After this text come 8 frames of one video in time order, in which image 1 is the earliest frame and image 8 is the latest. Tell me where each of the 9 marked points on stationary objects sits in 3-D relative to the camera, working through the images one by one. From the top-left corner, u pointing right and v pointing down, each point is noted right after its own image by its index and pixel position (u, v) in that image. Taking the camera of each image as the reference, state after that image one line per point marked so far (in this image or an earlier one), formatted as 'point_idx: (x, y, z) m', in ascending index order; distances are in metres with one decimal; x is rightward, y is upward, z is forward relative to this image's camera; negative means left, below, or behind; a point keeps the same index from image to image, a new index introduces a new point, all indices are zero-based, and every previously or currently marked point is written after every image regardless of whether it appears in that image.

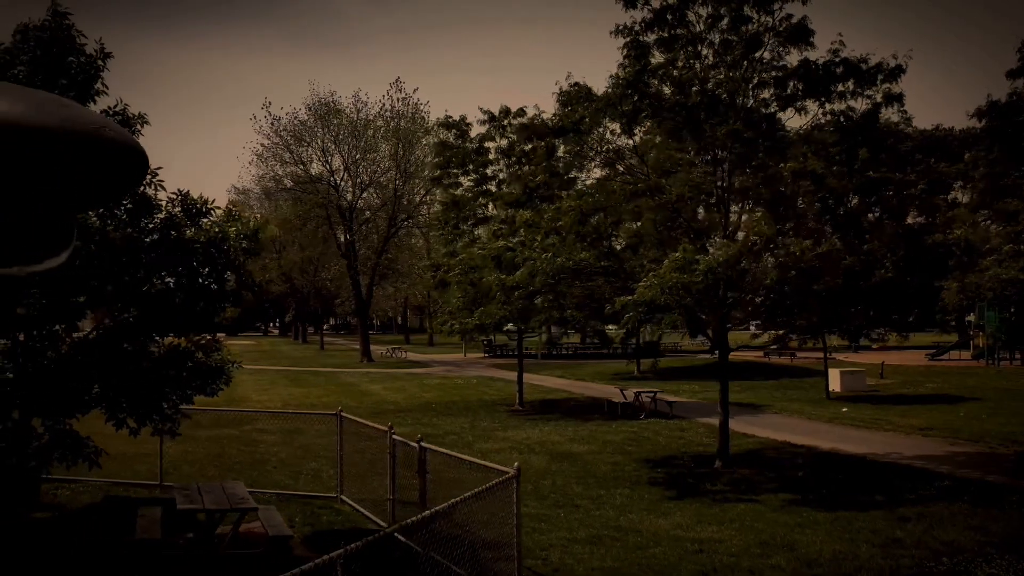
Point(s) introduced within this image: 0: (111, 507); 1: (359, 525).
0: (-5.1, -2.9, +10.0) m
1: (-2.0, -3.2, +10.5) m
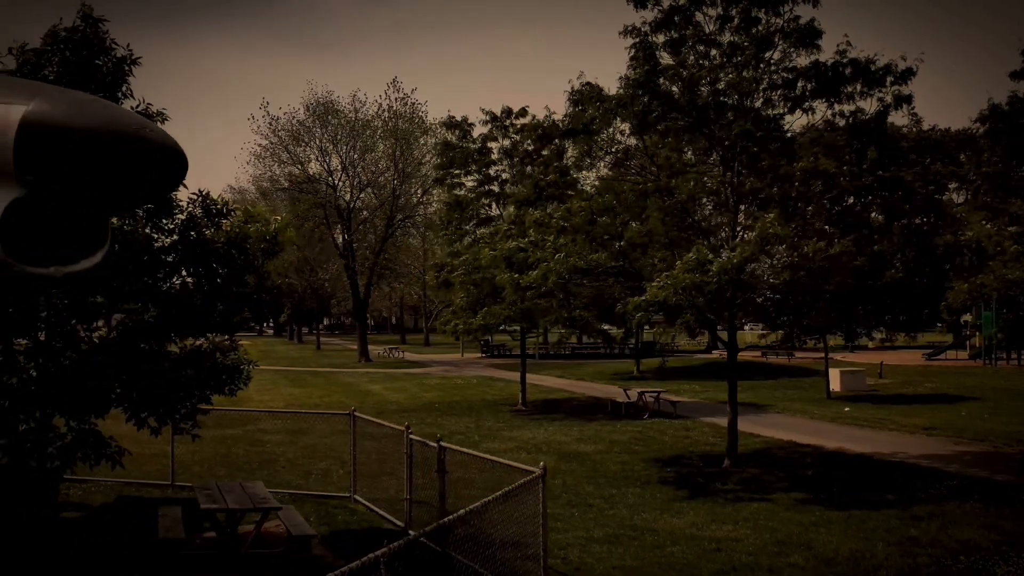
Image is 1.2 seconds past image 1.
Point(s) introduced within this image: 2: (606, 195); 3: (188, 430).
0: (-4.8, -2.9, +10.0) m
1: (-1.8, -3.2, +10.5) m
2: (+1.7, +1.7, +14.4) m
3: (-3.8, -1.7, +9.2) m
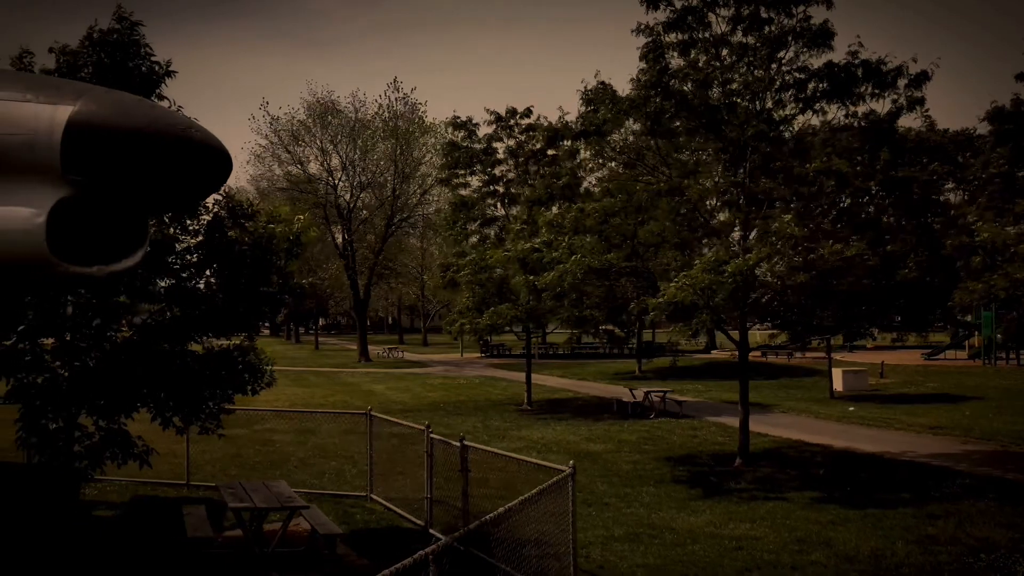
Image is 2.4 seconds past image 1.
0: (-4.6, -2.8, +10.0) m
1: (-1.6, -3.2, +10.6) m
2: (+2.0, +1.7, +14.5) m
3: (-3.5, -1.7, +9.2) m
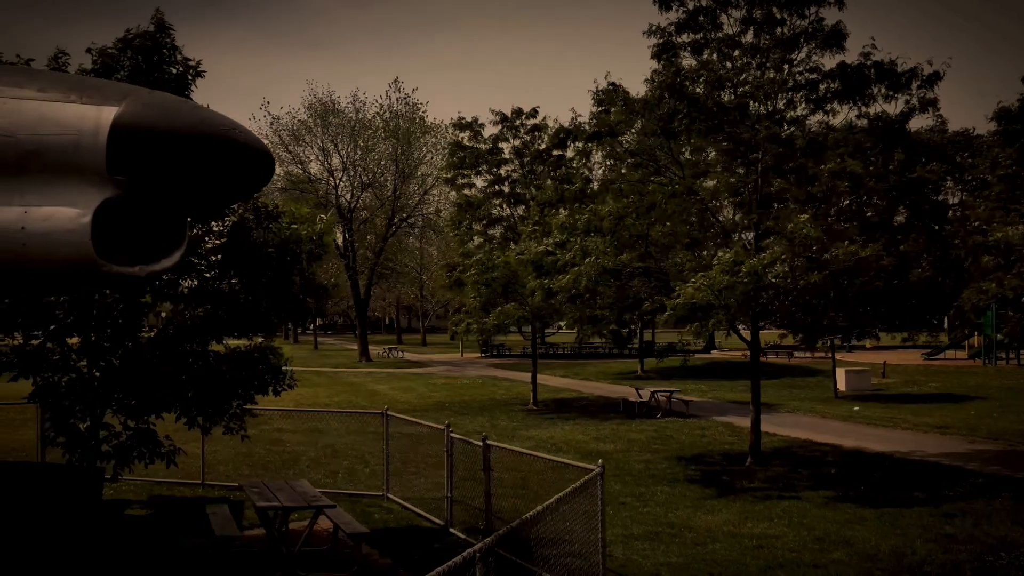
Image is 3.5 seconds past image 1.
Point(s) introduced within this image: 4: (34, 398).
0: (-4.3, -2.8, +10.0) m
1: (-1.3, -3.2, +10.6) m
2: (+2.2, +1.7, +14.5) m
3: (-3.2, -1.7, +9.3) m
4: (-5.2, -1.2, +8.5) m
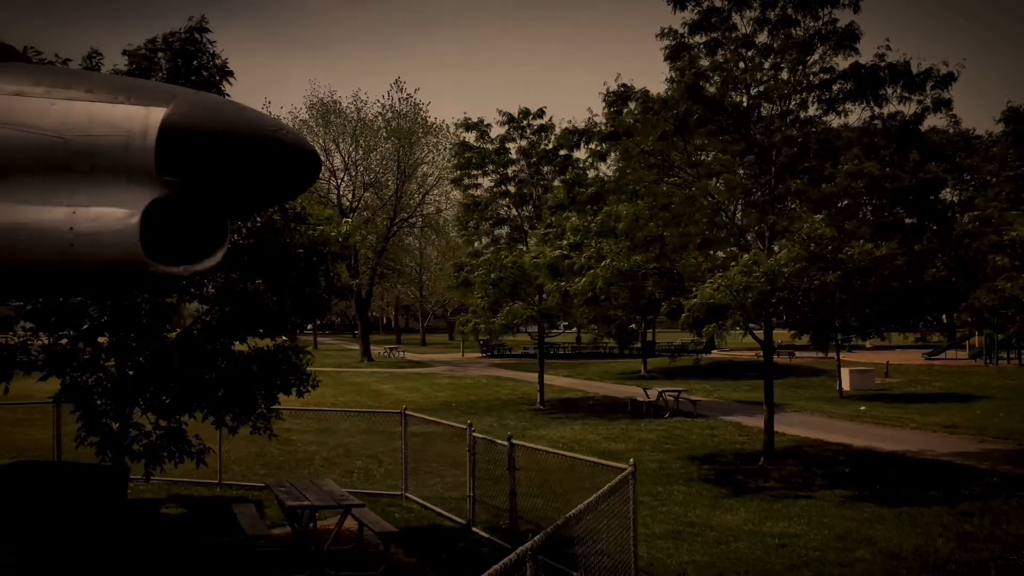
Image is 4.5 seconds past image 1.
0: (-4.0, -2.8, +10.1) m
1: (-1.0, -3.2, +10.6) m
2: (+2.5, +1.7, +14.6) m
3: (-3.0, -1.7, +9.3) m
4: (-4.9, -1.2, +8.5) m
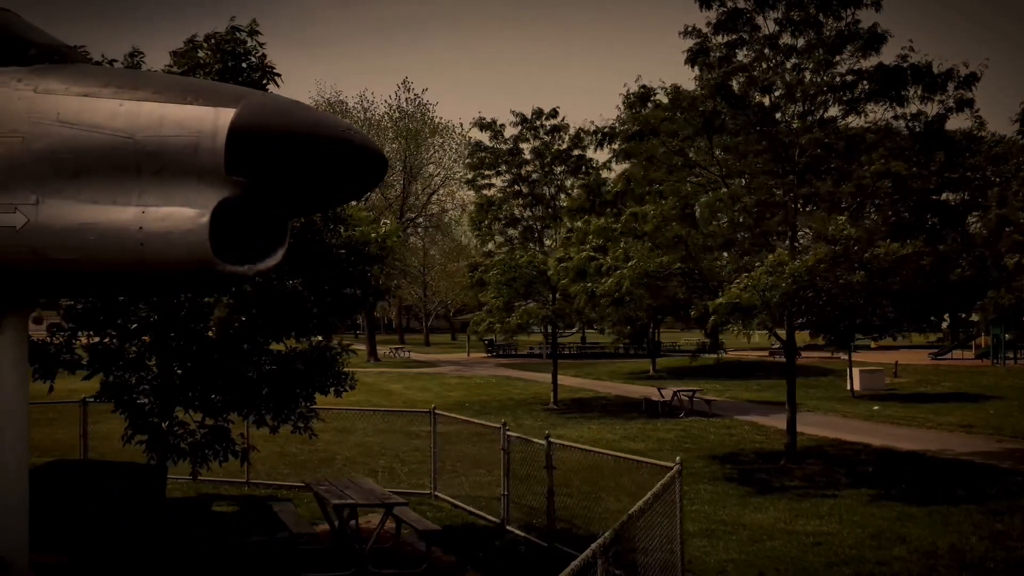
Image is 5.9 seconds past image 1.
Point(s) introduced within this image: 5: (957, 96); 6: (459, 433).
0: (-3.6, -2.8, +10.1) m
1: (-0.6, -3.2, +10.7) m
2: (+2.9, +1.7, +14.6) m
3: (-2.5, -1.7, +9.3) m
4: (-4.4, -1.2, +8.5) m
5: (+8.3, +3.6, +14.5) m
6: (-1.3, -3.4, +18.5) m
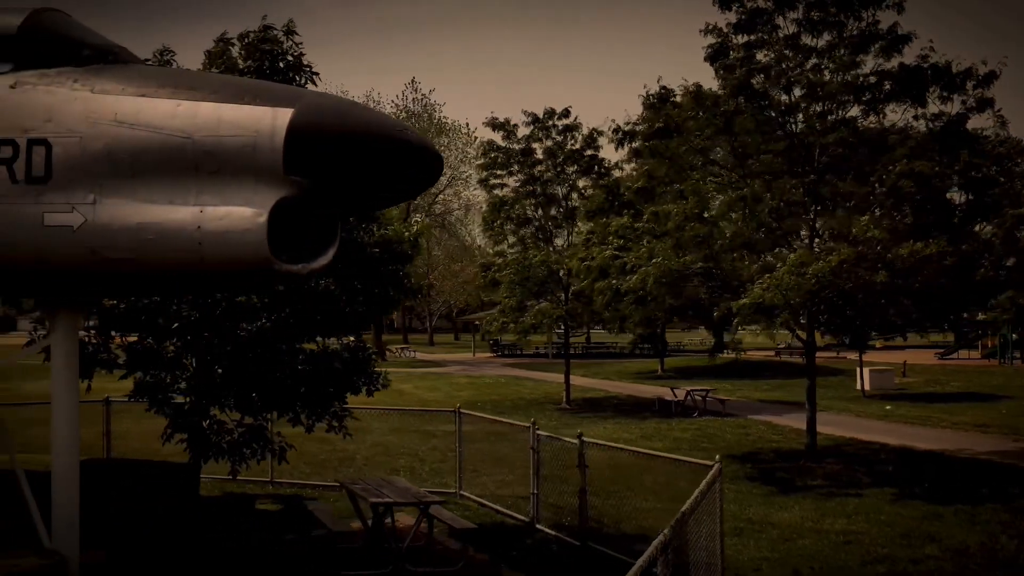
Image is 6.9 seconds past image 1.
0: (-3.2, -2.8, +10.1) m
1: (-0.2, -3.2, +10.7) m
2: (+3.3, +1.7, +14.7) m
3: (-2.1, -1.7, +9.4) m
4: (-4.1, -1.2, +8.6) m
5: (+8.7, +3.6, +14.6) m
6: (-0.9, -3.4, +18.5) m
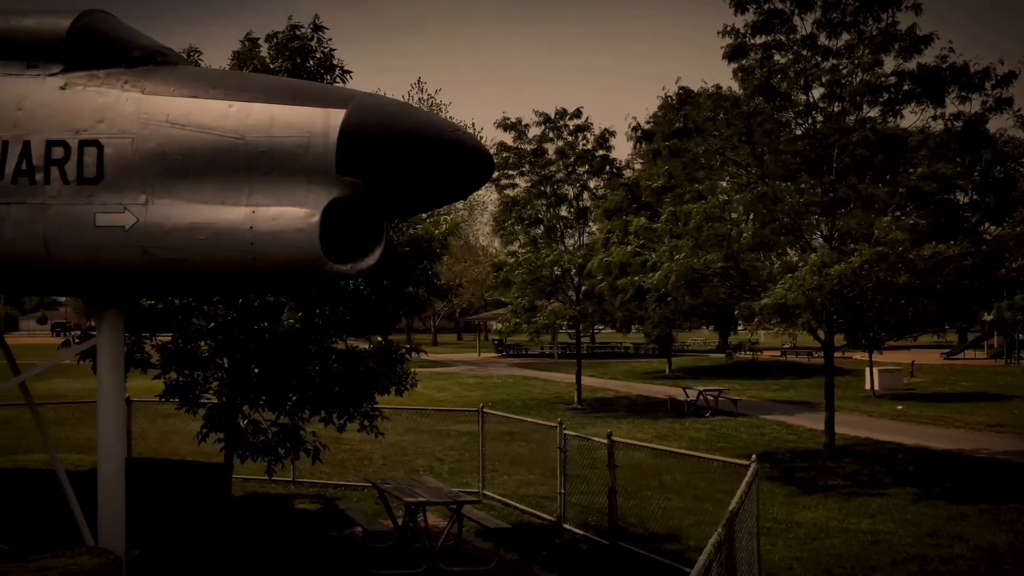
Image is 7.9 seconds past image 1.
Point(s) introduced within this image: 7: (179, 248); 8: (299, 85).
0: (-2.9, -2.8, +10.2) m
1: (+0.1, -3.2, +10.7) m
2: (+3.7, +1.7, +14.7) m
3: (-1.8, -1.7, +9.4) m
4: (-3.7, -1.2, +8.6) m
5: (+9.1, +3.6, +14.6) m
6: (-0.5, -3.4, +18.6) m
7: (-2.3, +0.3, +5.3) m
8: (-1.5, +1.4, +5.6) m
